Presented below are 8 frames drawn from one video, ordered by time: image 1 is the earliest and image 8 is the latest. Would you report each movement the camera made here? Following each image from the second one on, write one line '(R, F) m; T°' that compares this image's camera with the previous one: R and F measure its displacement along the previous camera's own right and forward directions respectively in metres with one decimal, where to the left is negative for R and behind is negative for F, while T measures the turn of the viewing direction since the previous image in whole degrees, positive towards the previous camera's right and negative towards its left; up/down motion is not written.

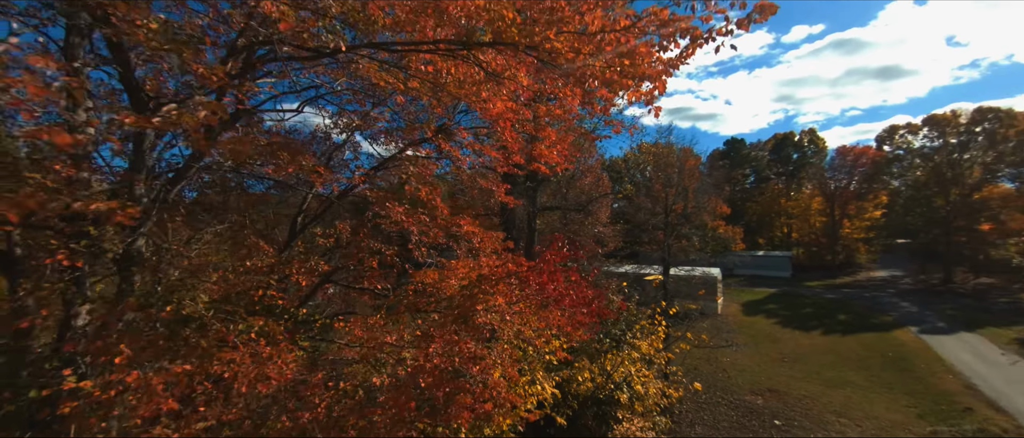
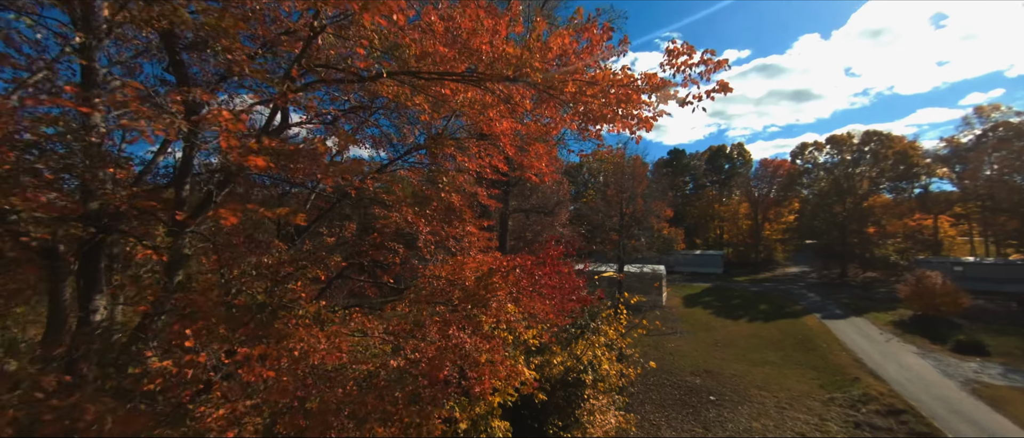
(-0.7, -0.8) m; +8°
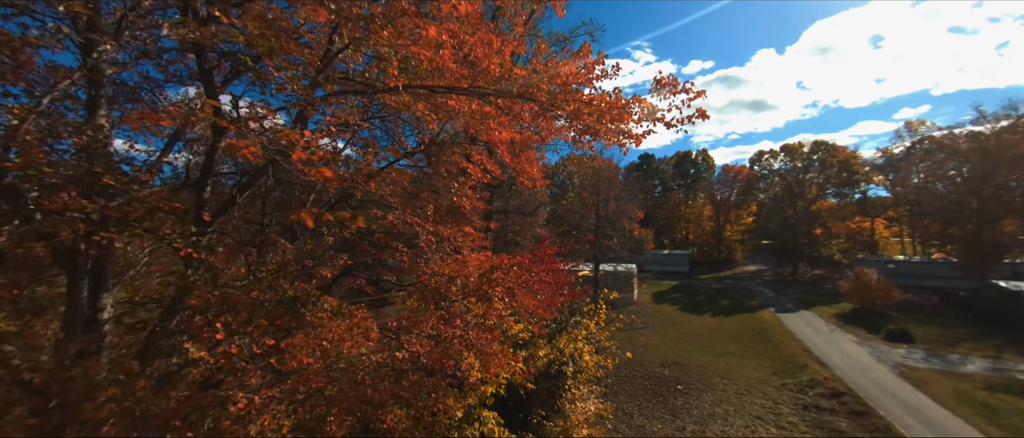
(-0.4, -0.5) m; +4°
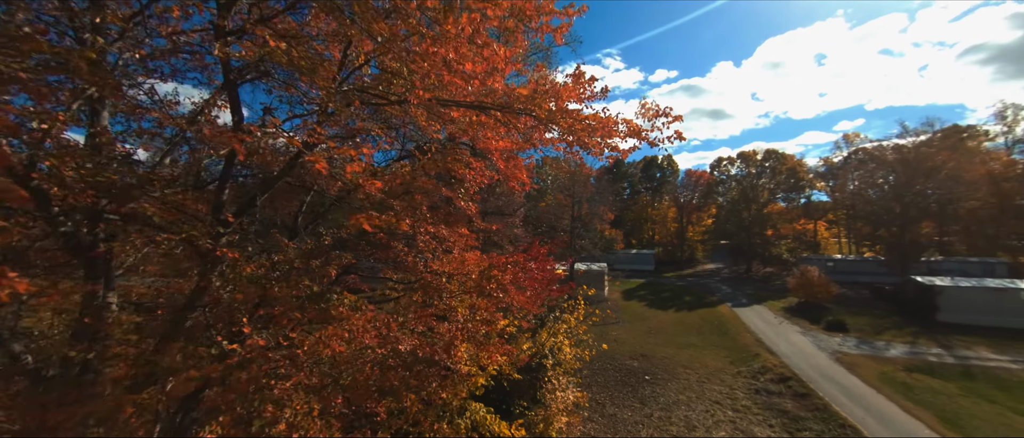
(-0.4, -0.5) m; +5°
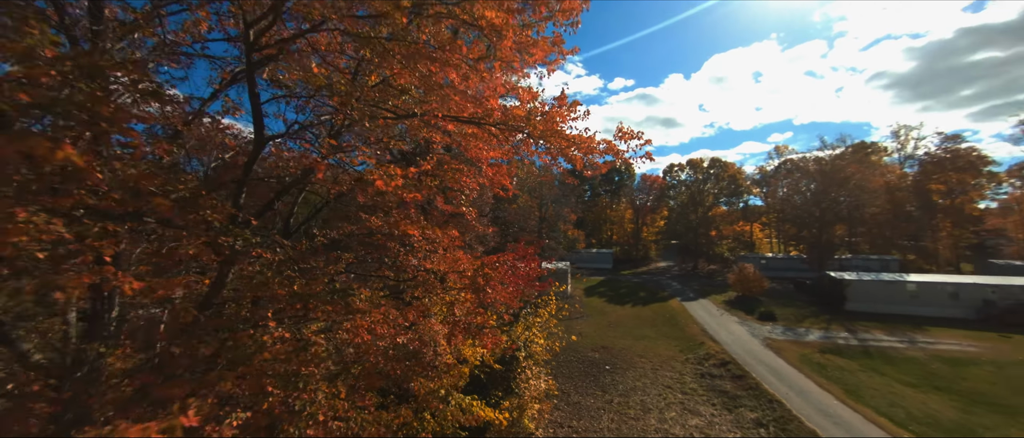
(-0.5, -0.7) m; +7°
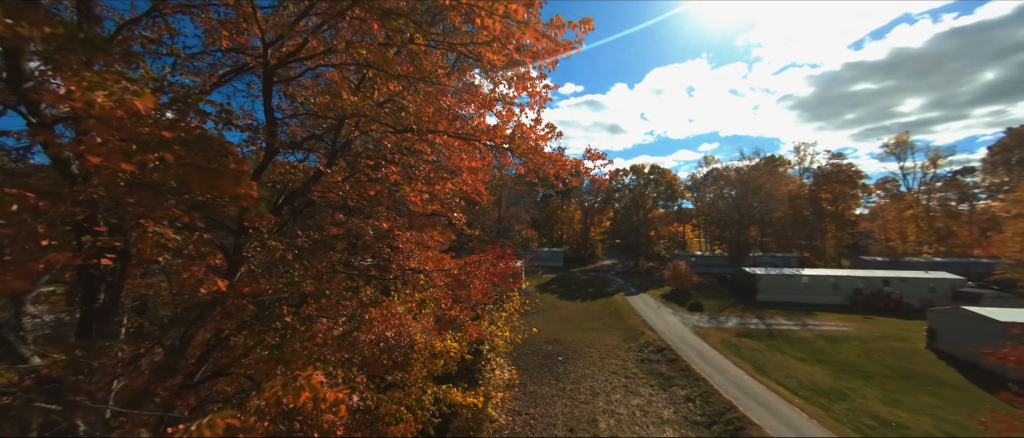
(-0.6, -0.8) m; +8°
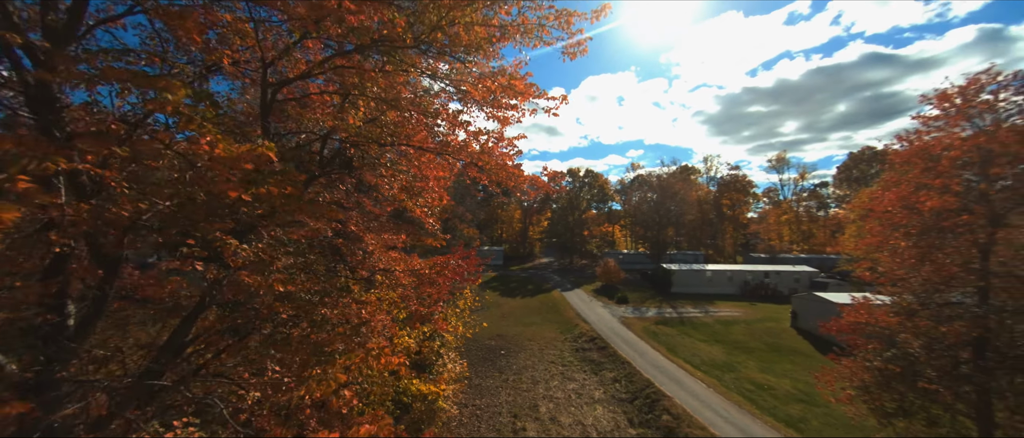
(-0.6, -1.0) m; +10°
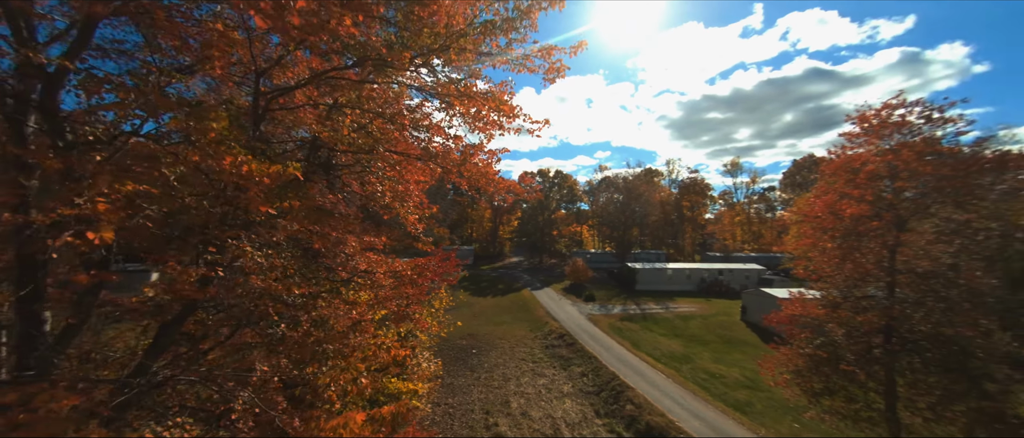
(-0.2, -0.5) m; +5°
